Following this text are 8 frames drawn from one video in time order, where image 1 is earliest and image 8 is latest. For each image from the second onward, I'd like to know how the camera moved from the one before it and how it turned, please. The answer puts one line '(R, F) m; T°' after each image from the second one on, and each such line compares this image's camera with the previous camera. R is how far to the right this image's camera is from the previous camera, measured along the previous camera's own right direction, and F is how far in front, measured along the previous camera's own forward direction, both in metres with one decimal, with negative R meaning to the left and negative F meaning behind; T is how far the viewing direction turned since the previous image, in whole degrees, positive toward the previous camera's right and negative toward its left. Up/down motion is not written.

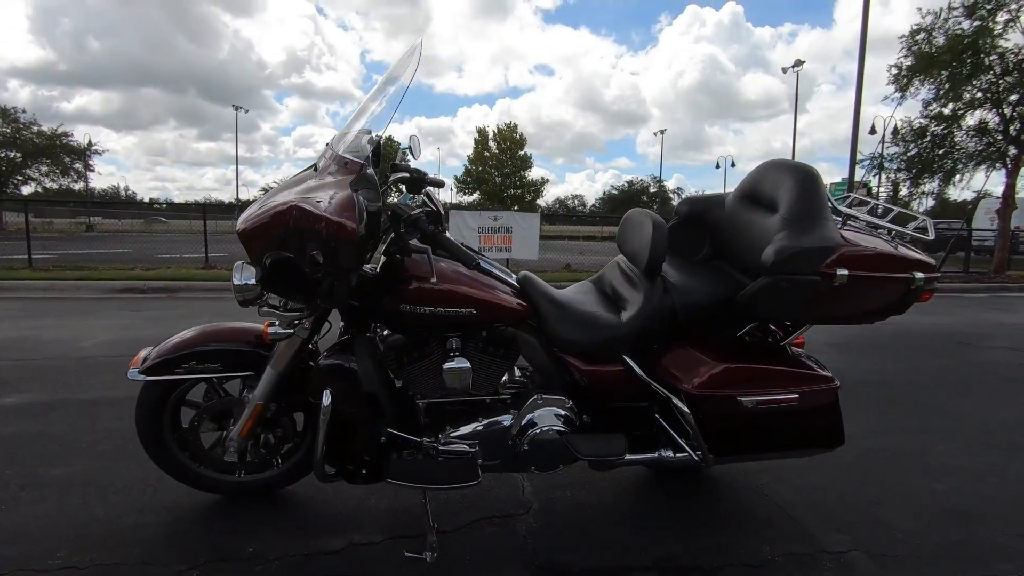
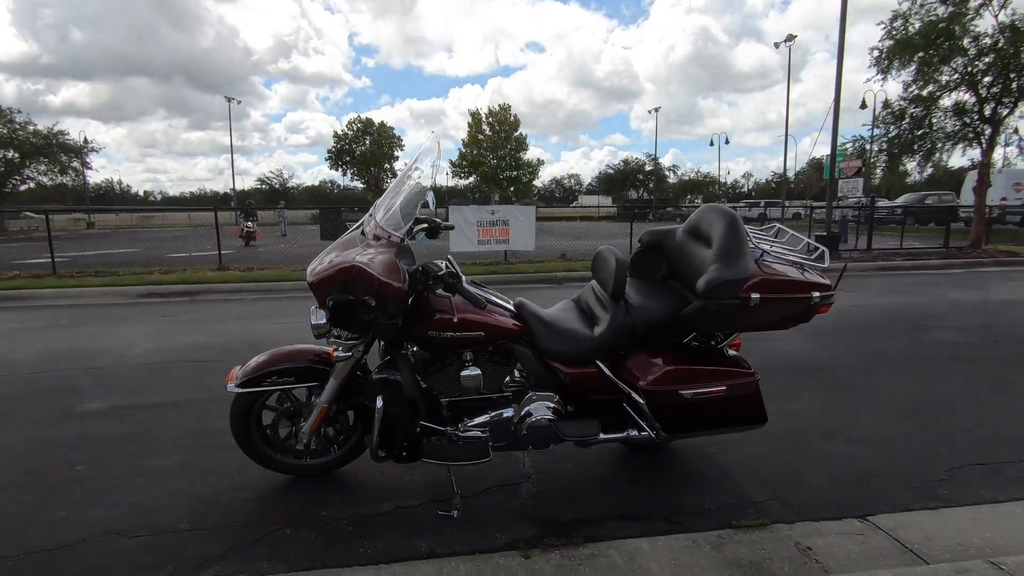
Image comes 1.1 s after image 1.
(0.0, -0.7) m; 0°
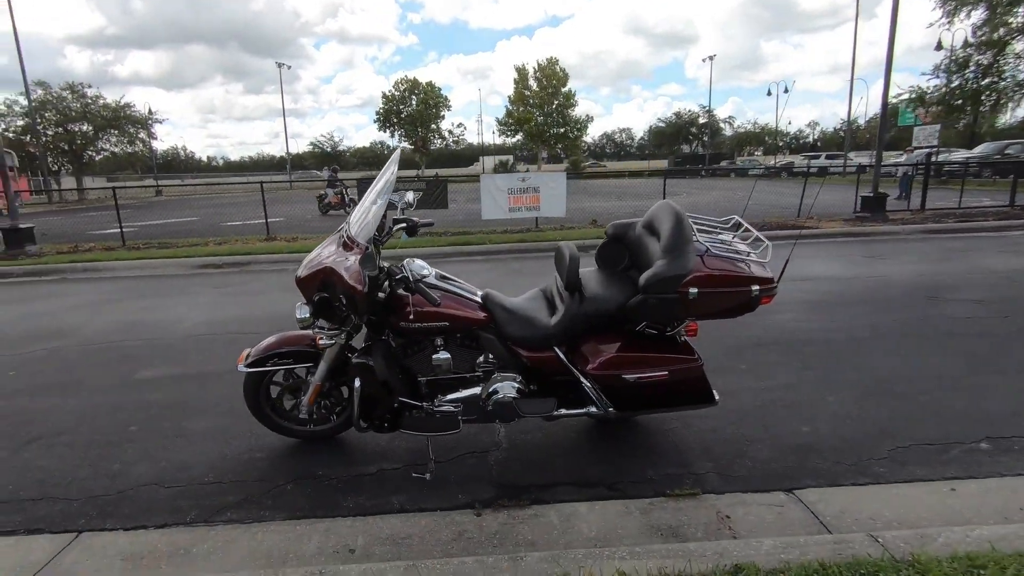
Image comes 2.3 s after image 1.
(+0.5, -0.3) m; -5°
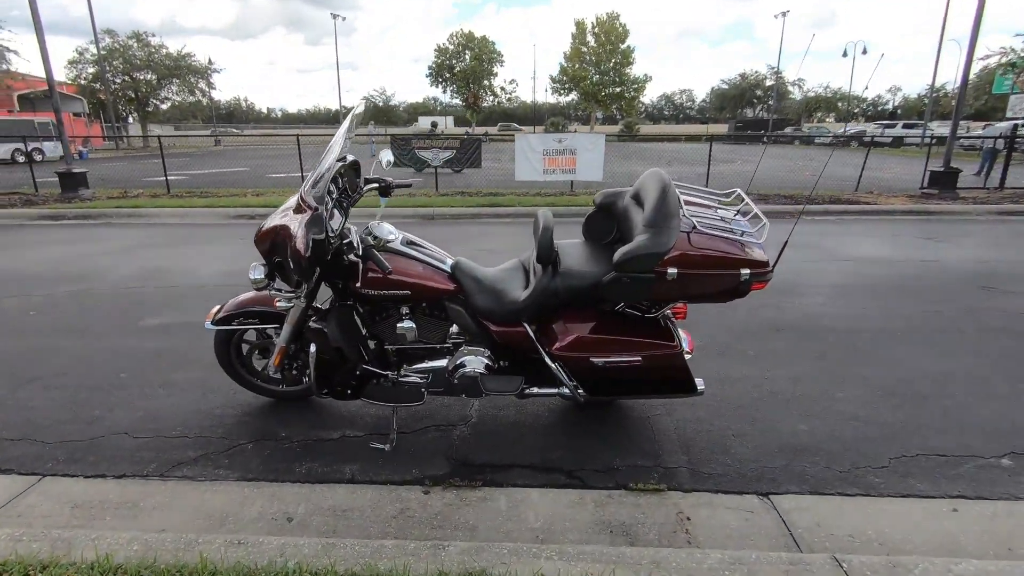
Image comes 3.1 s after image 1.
(+0.5, +0.2) m; -5°
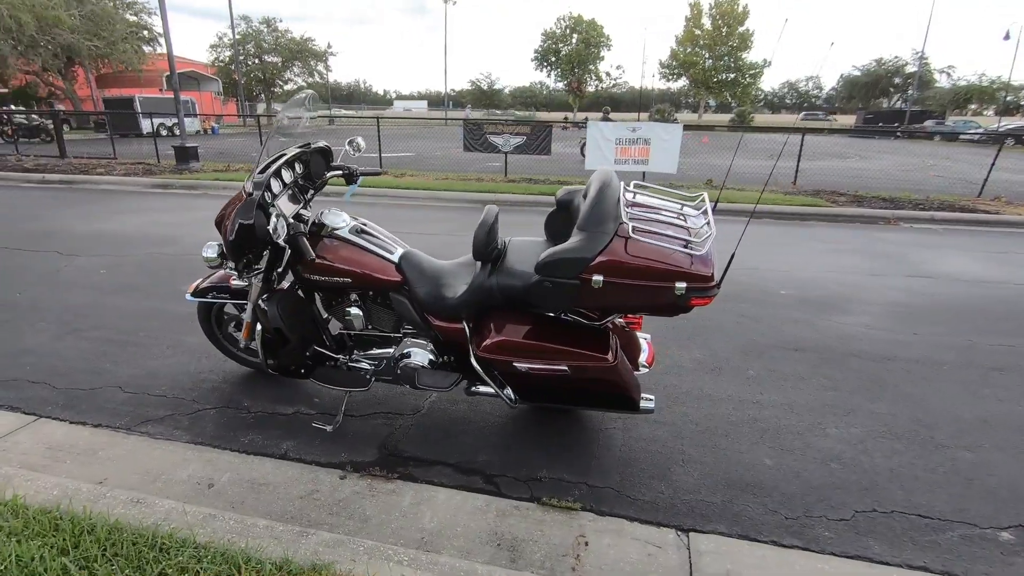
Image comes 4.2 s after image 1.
(+0.9, +0.2) m; -10°
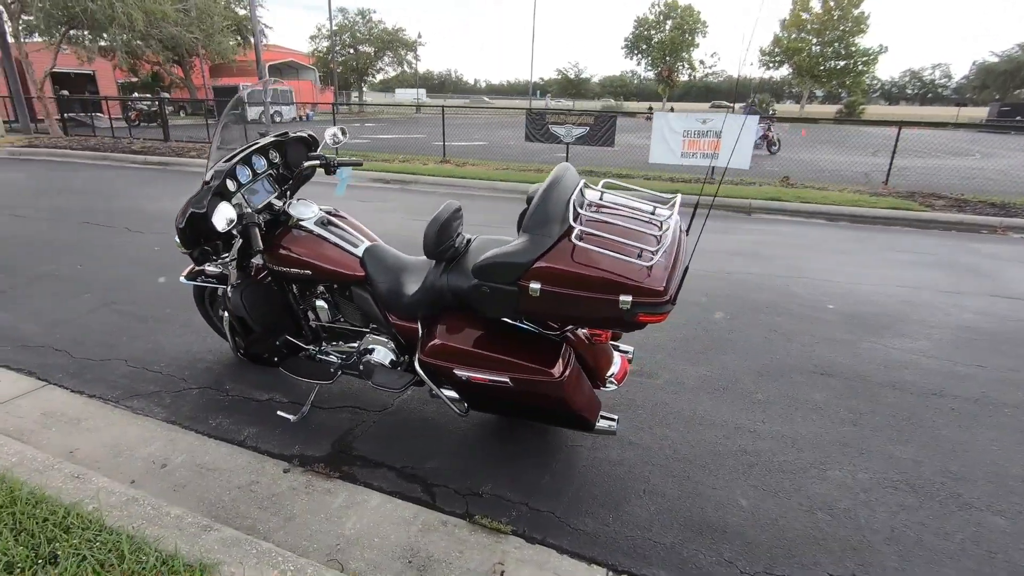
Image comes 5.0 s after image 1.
(+0.7, +0.2) m; -8°
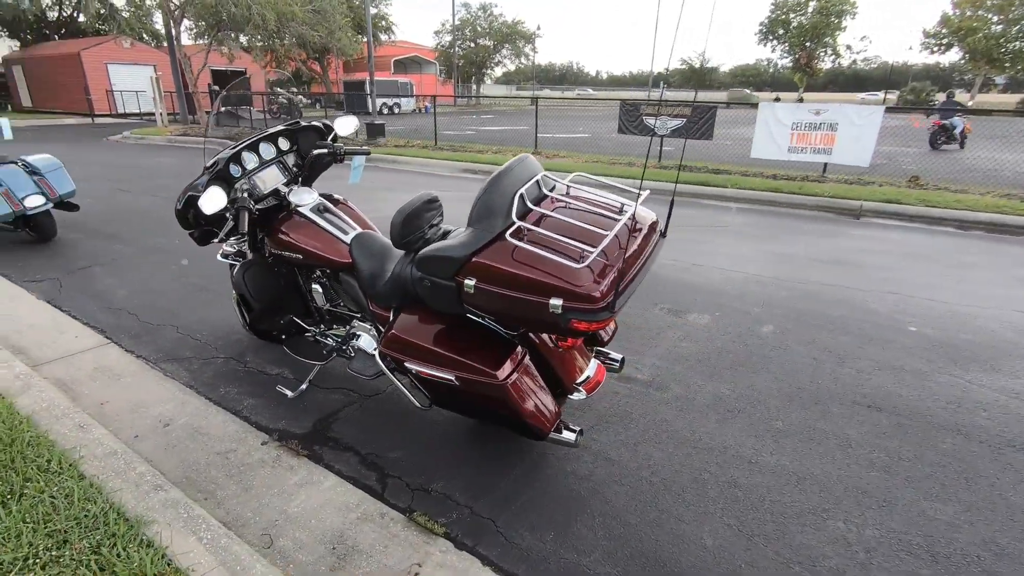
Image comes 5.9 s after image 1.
(+0.7, +0.2) m; -12°
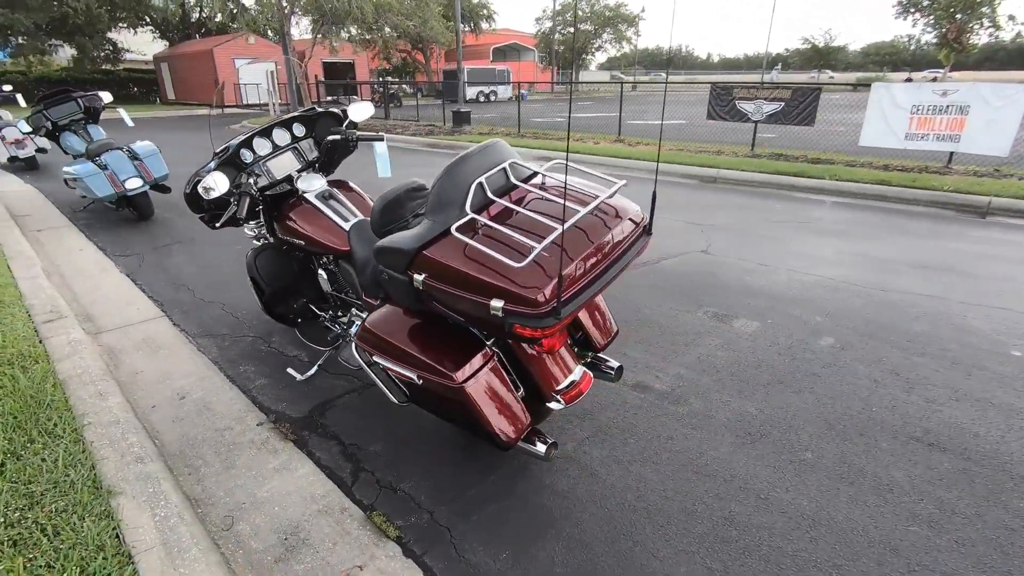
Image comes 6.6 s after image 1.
(+0.5, +0.2) m; -10°
